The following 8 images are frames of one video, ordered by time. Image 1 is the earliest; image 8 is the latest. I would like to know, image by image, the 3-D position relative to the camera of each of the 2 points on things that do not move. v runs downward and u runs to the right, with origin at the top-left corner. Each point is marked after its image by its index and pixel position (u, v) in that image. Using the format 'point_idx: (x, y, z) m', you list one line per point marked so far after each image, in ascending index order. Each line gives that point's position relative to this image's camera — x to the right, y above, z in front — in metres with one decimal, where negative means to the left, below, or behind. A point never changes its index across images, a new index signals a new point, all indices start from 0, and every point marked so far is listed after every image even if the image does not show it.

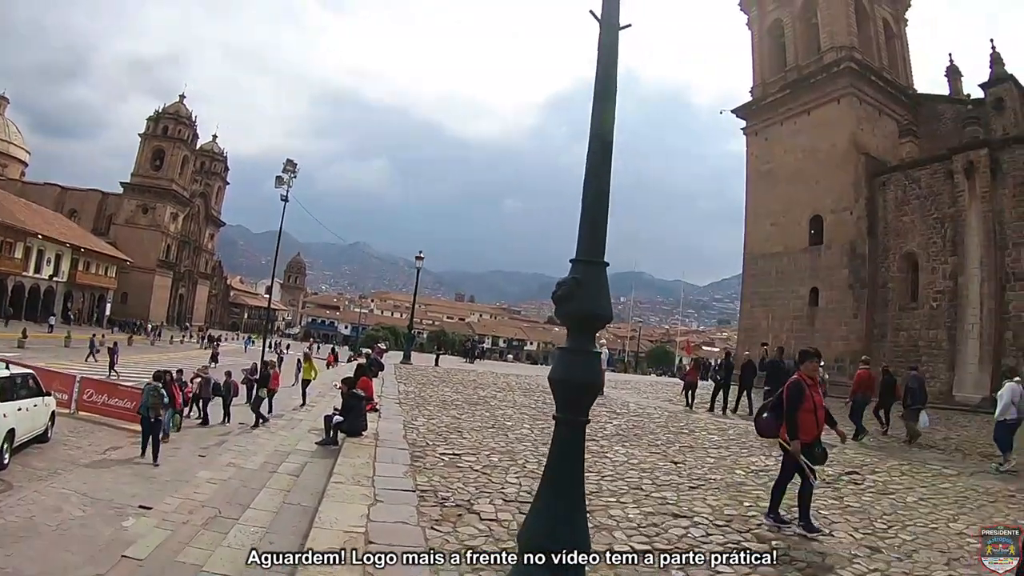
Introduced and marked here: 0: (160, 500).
0: (-3.9, -2.4, +6.7) m
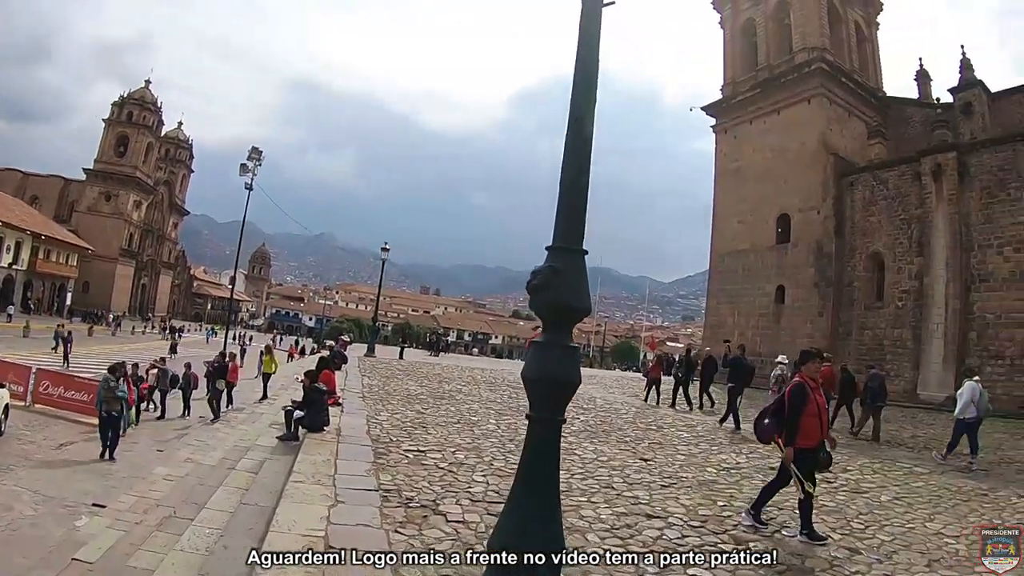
0: (-4.2, -2.2, +6.3) m
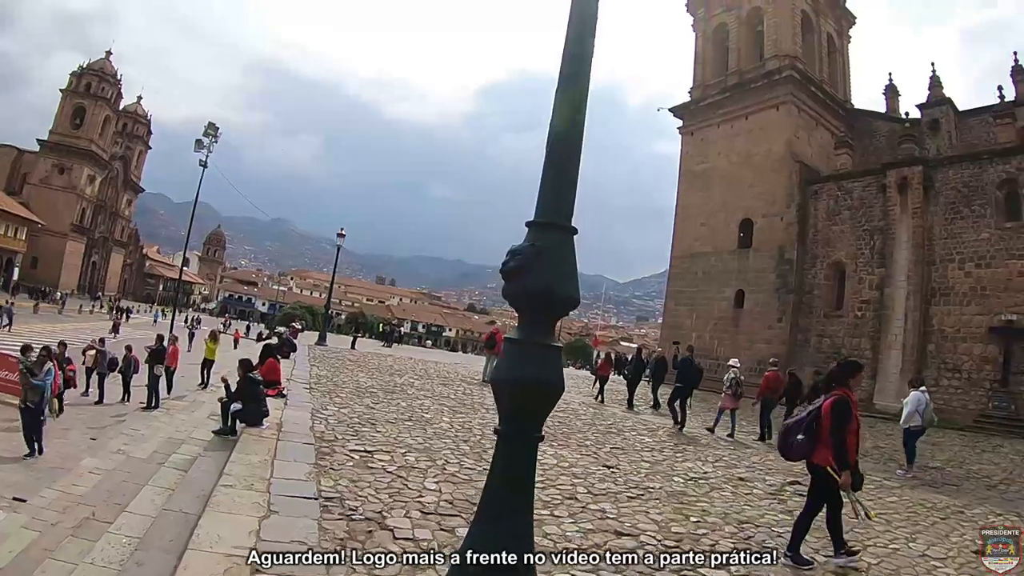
0: (-4.6, -2.0, +5.6) m
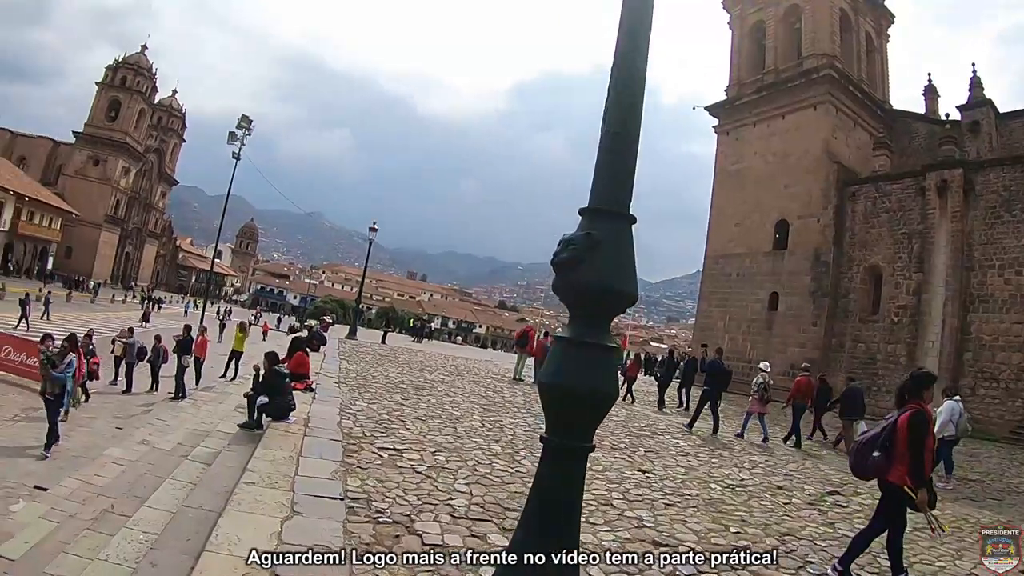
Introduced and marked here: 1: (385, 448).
0: (-4.4, -1.8, +5.6) m
1: (-1.1, -1.4, +5.1) m
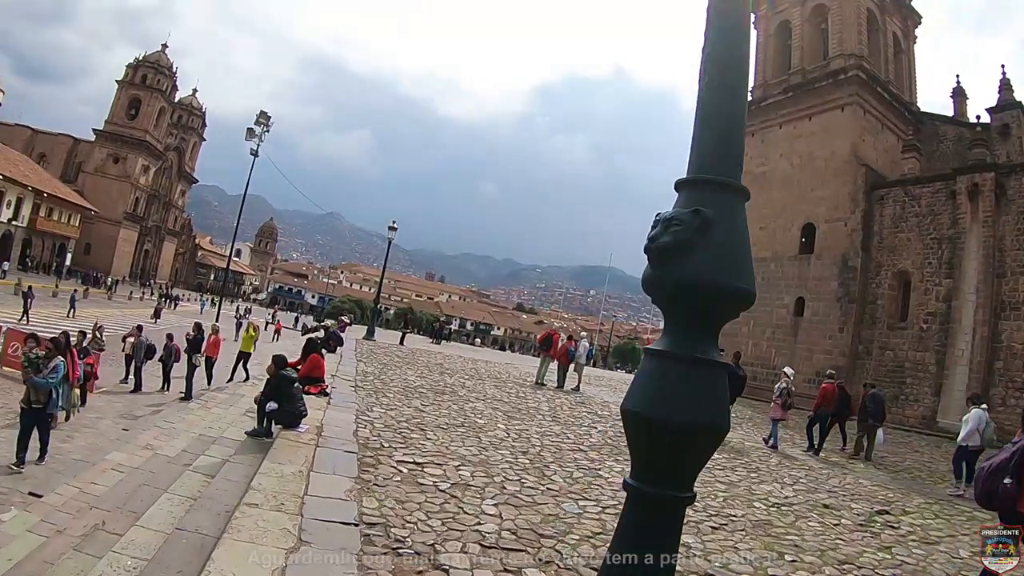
0: (-4.1, -1.8, +5.2) m
1: (-0.9, -1.4, +4.6) m
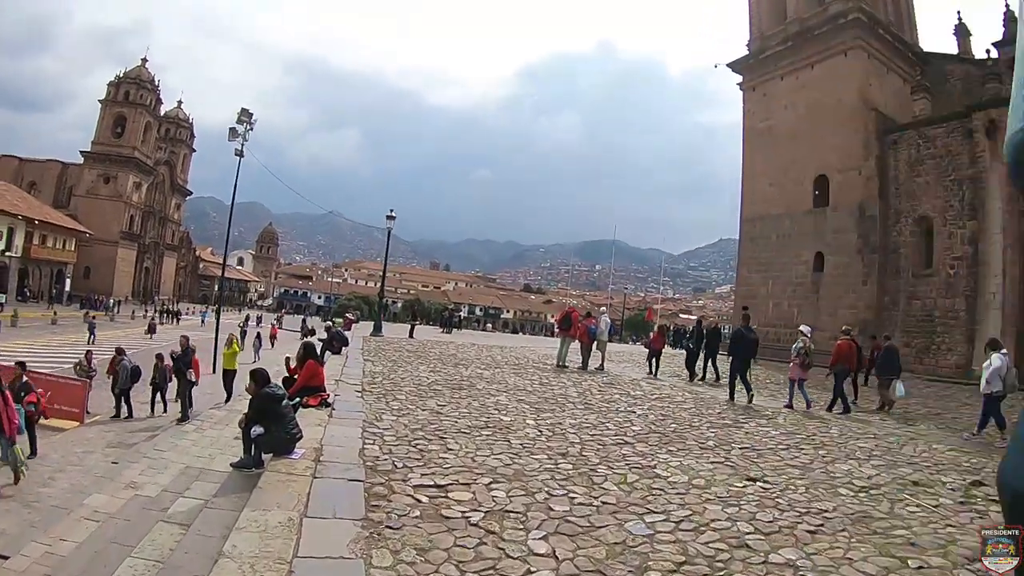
0: (-3.8, -2.0, +4.4) m
1: (-0.6, -1.3, +3.8) m
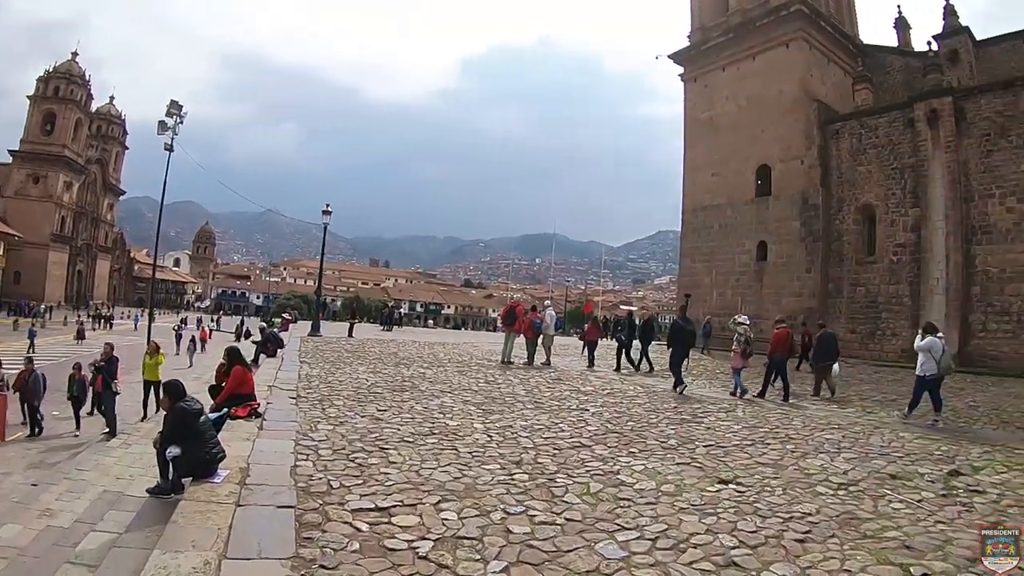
0: (-4.0, -2.0, +3.7) m
1: (-0.8, -1.2, +3.3) m
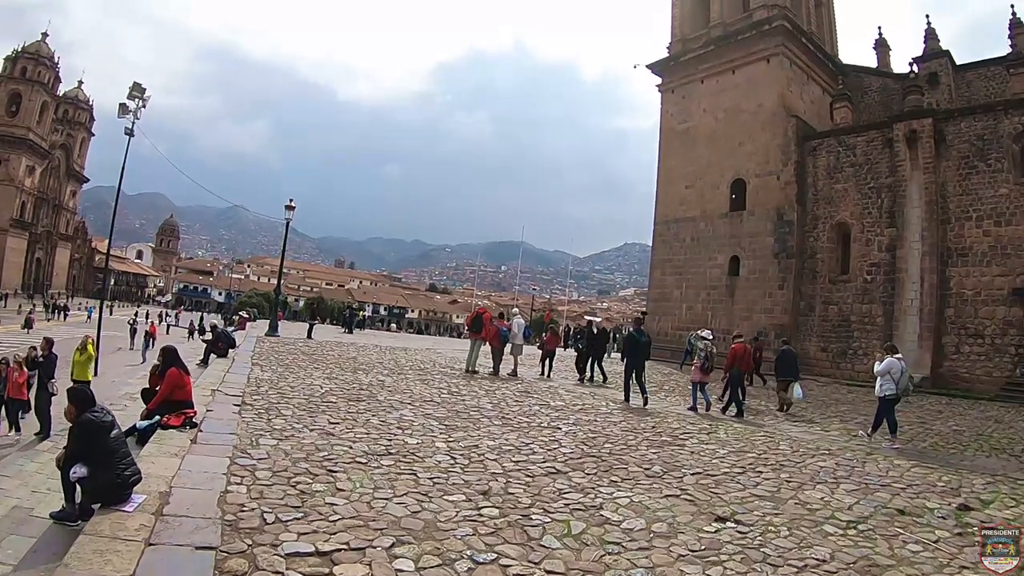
0: (-4.2, -1.9, +2.9) m
1: (-0.9, -1.2, +2.7) m
